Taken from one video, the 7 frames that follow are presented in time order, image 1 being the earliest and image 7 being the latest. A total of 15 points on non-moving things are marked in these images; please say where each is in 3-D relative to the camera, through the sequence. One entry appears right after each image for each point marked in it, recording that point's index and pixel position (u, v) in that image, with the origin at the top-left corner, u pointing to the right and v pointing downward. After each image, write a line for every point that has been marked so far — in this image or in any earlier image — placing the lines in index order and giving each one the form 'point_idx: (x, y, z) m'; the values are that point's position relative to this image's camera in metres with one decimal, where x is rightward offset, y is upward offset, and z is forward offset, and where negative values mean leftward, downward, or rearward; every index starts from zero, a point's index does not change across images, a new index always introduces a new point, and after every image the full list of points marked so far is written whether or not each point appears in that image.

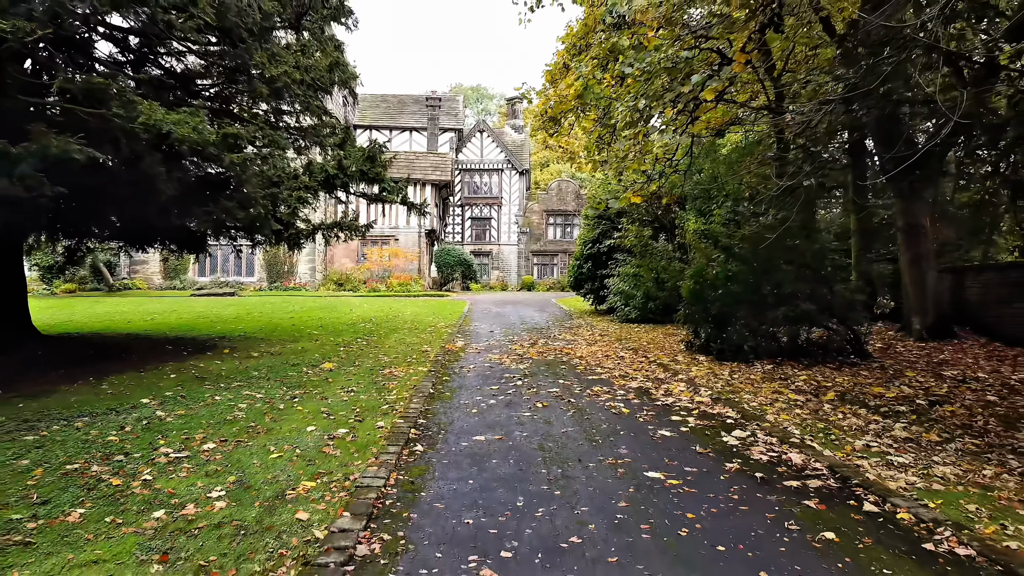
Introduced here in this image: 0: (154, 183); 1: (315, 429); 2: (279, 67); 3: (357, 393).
0: (-2.9, +0.8, +6.7) m
1: (-1.2, -0.8, +5.0) m
2: (-2.3, +2.2, +8.4) m
3: (-1.2, -0.8, +6.4) m
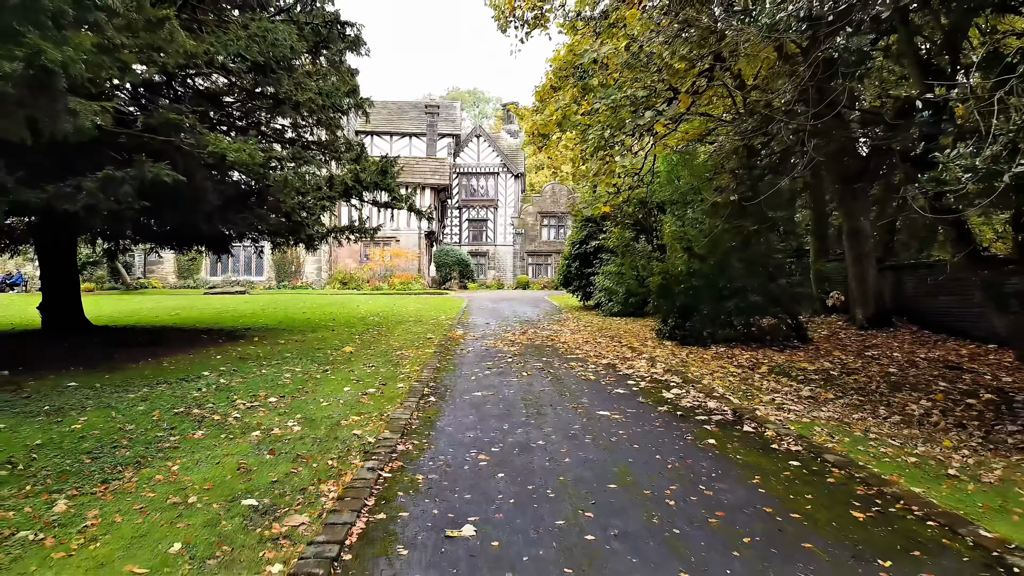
0: (-3.0, +0.9, +8.2) m
1: (-1.2, -0.8, +6.4) m
2: (-2.4, +2.3, +9.8) m
3: (-1.3, -0.7, +7.8) m
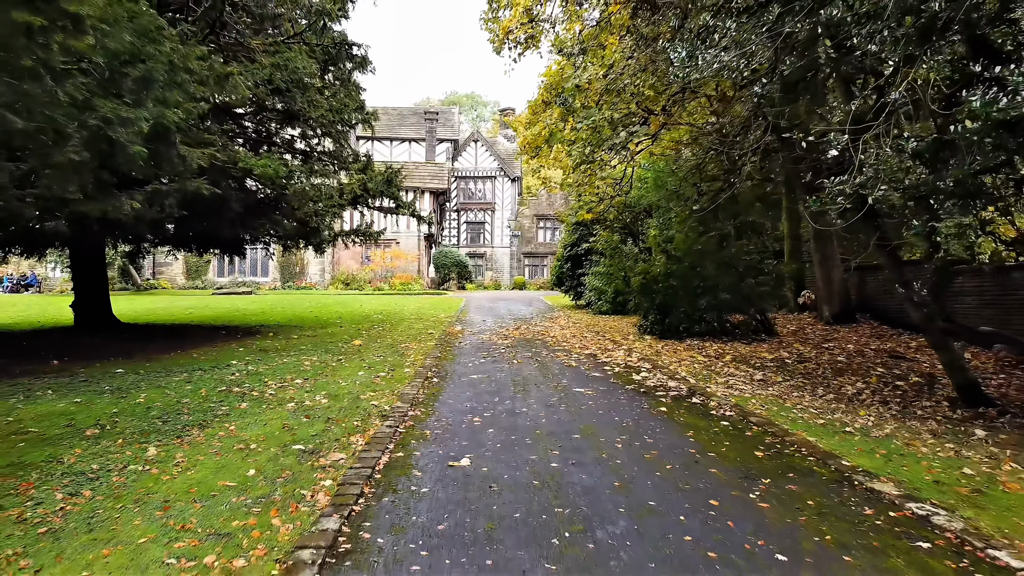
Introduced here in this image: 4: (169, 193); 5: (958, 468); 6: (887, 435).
0: (-3.1, +0.9, +9.1) m
1: (-1.3, -0.7, +7.4) m
2: (-2.5, +2.3, +10.8) m
3: (-1.3, -0.7, +8.8) m
4: (-3.0, +0.8, +7.3) m
5: (+2.1, -0.8, +3.9) m
6: (+2.1, -0.8, +4.8) m
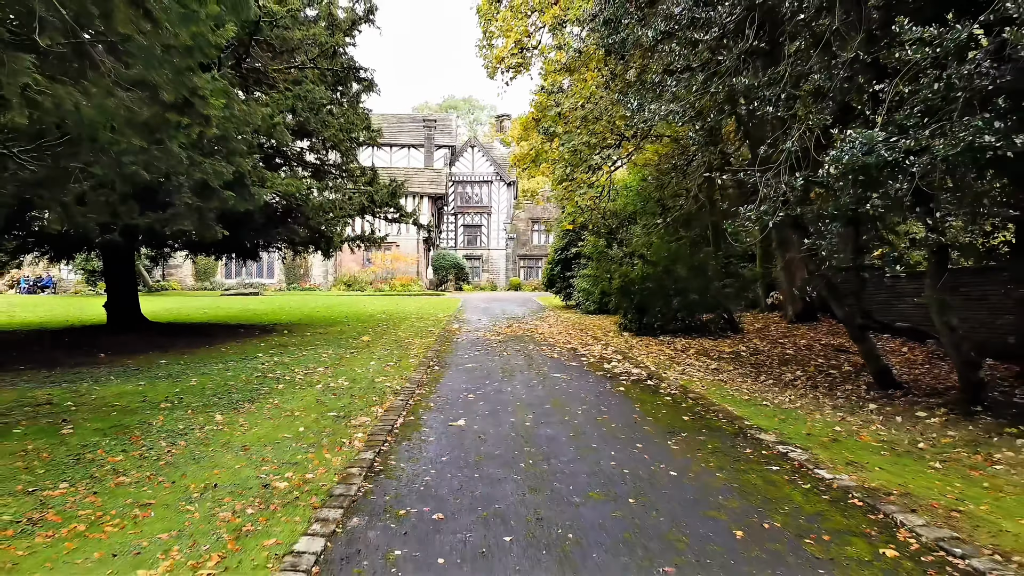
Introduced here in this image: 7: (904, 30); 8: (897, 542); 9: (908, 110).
0: (-3.2, +0.9, +10.4) m
1: (-1.4, -0.8, +8.6) m
2: (-2.6, +2.3, +12.1) m
3: (-1.4, -0.7, +10.0) m
4: (-3.1, +0.8, +8.6) m
5: (+2.0, -0.9, +5.1) m
6: (+2.0, -0.9, +6.0) m
7: (+2.0, +1.3, +4.4) m
8: (+1.3, -0.9, +2.9) m
9: (+2.1, +0.9, +4.5) m
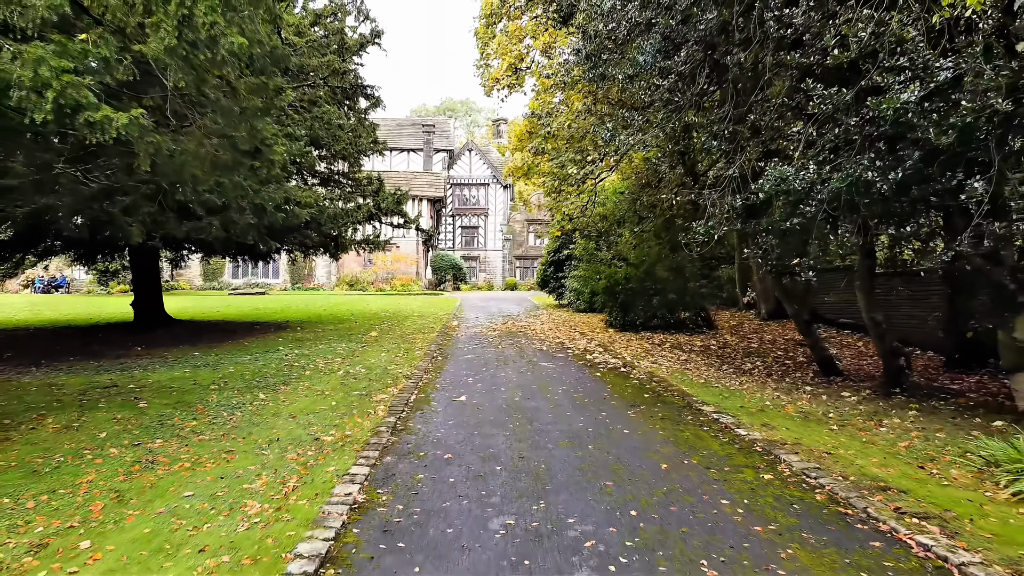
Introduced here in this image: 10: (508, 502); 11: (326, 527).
0: (-3.2, +0.9, +11.5) m
1: (-1.5, -0.8, +9.8) m
2: (-2.7, +2.3, +13.2) m
3: (-1.5, -0.7, +11.2) m
4: (-3.2, +0.8, +9.7) m
5: (+1.9, -0.9, +6.3) m
6: (+2.0, -0.9, +7.2) m
7: (+2.0, +1.3, +5.5) m
8: (+1.3, -0.9, +4.0) m
9: (+2.0, +0.9, +5.7) m
10: (0.0, -0.9, +3.4) m
11: (-0.7, -0.9, +3.1) m
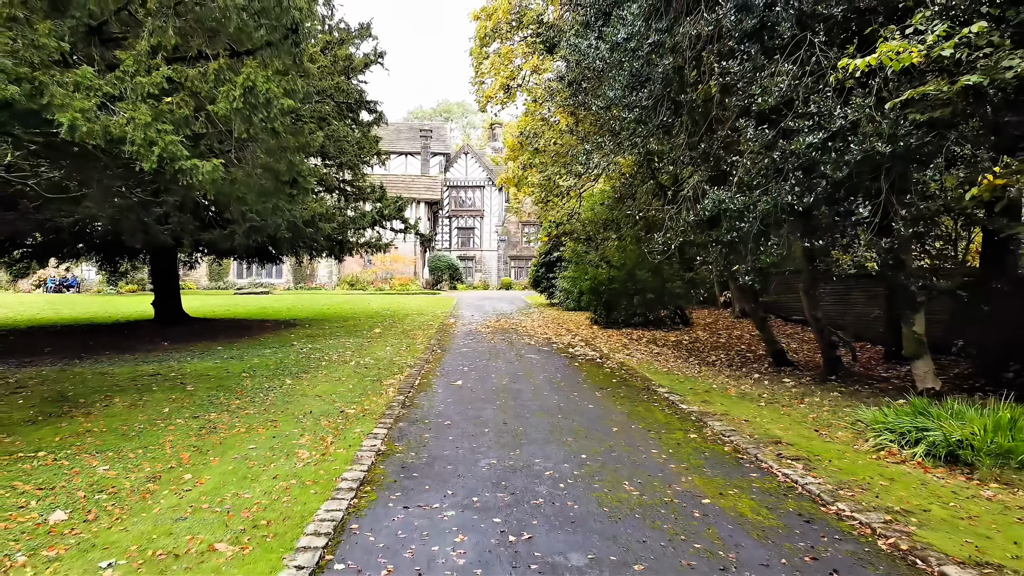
0: (-3.4, +0.9, +12.7) m
1: (-1.6, -0.8, +10.9) m
2: (-2.9, +2.3, +14.4) m
3: (-1.6, -0.8, +12.4) m
4: (-3.3, +0.8, +10.9) m
5: (+1.8, -0.9, +7.5) m
6: (+1.9, -0.9, +8.4) m
7: (+1.9, +1.3, +6.7) m
8: (+1.2, -0.9, +5.2) m
9: (+1.9, +0.9, +6.8) m
10: (-0.1, -0.9, +4.6) m
11: (-0.8, -0.9, +4.2) m
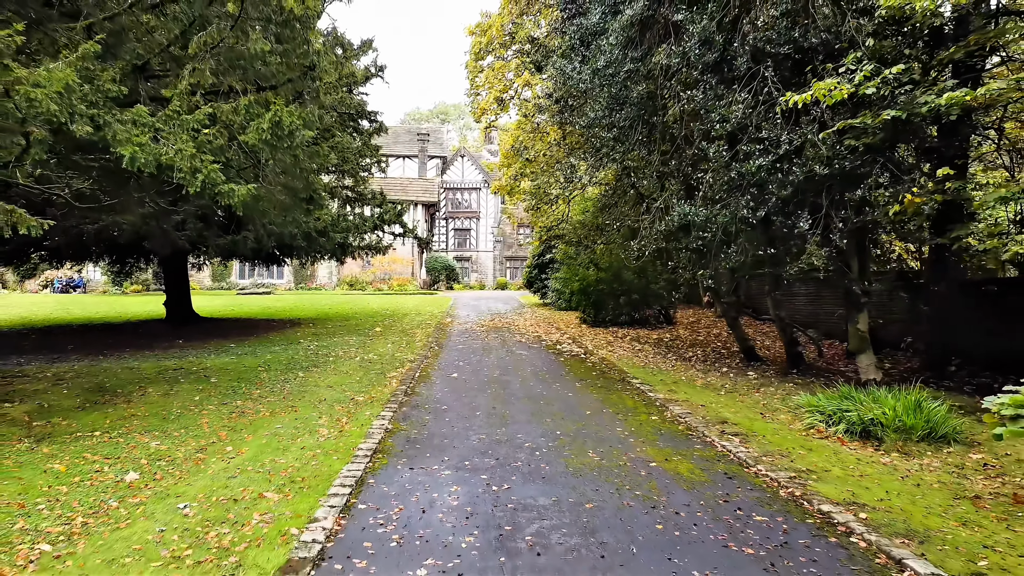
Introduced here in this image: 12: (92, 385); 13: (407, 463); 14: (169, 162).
0: (-3.5, +0.9, +13.5) m
1: (-1.7, -0.8, +11.8) m
2: (-3.0, +2.2, +15.2) m
3: (-1.8, -0.8, +13.2) m
4: (-3.4, +0.7, +11.7) m
5: (+1.7, -0.9, +8.4) m
6: (+1.8, -0.9, +9.3) m
7: (+1.8, +1.3, +7.6) m
8: (+1.1, -0.9, +6.1) m
9: (+1.8, +0.9, +7.7) m
10: (-0.2, -0.9, +5.4) m
11: (-0.8, -0.9, +5.1) m
12: (-4.0, -0.9, +8.0) m
13: (-0.6, -0.9, +4.5) m
14: (-2.2, +0.8, +5.3) m
